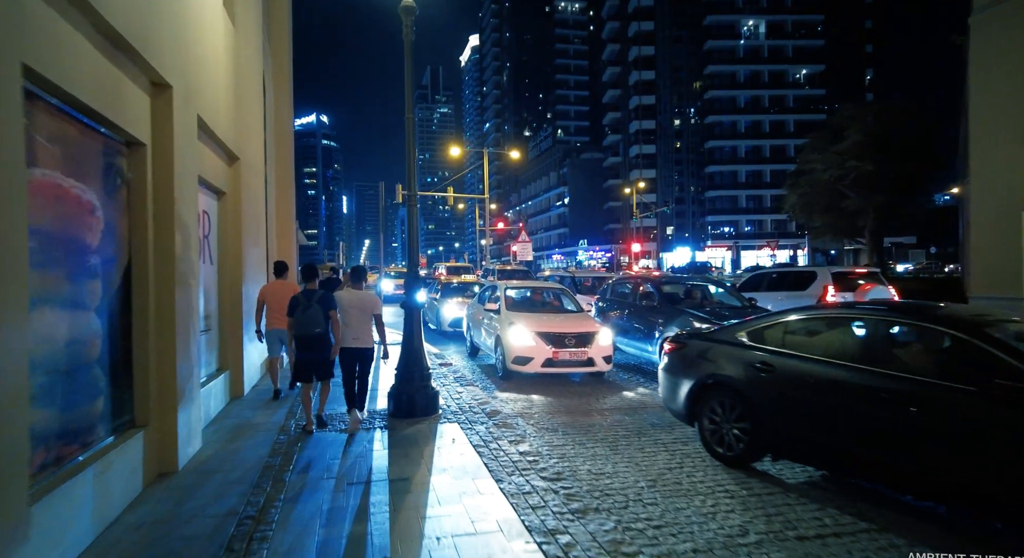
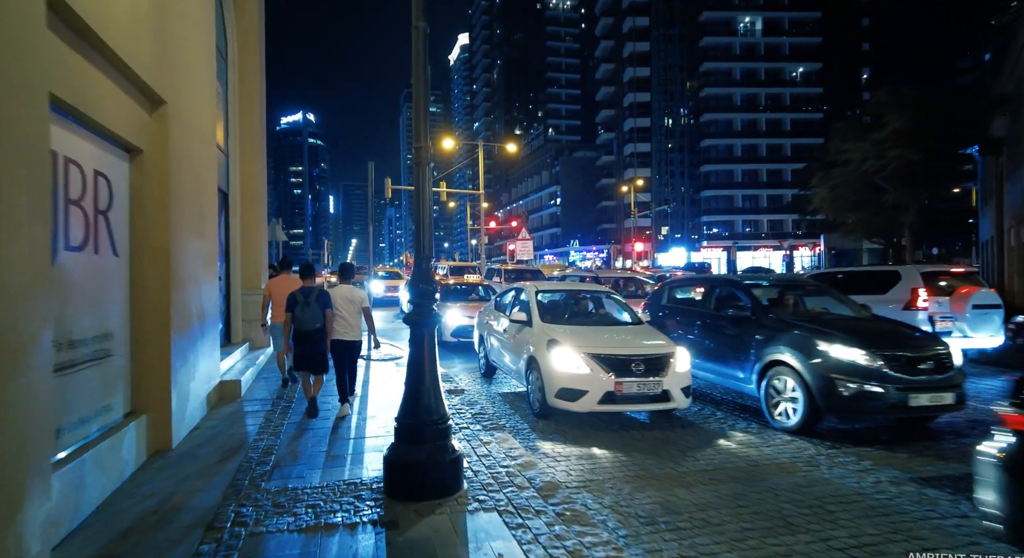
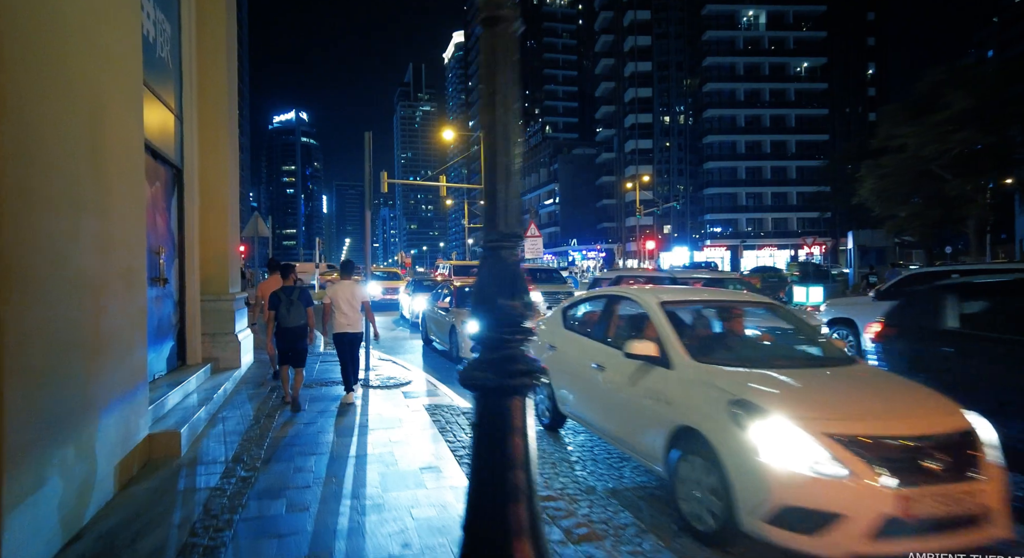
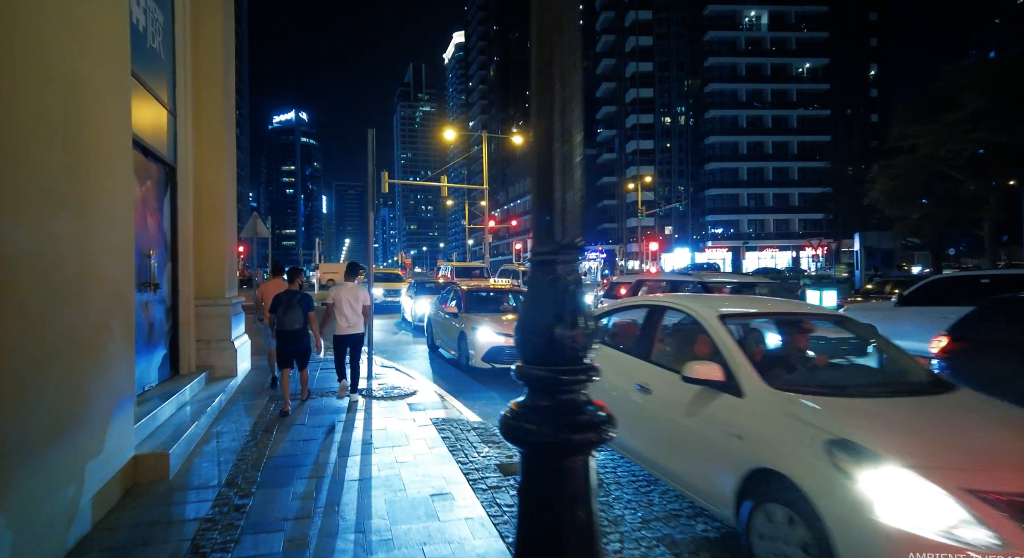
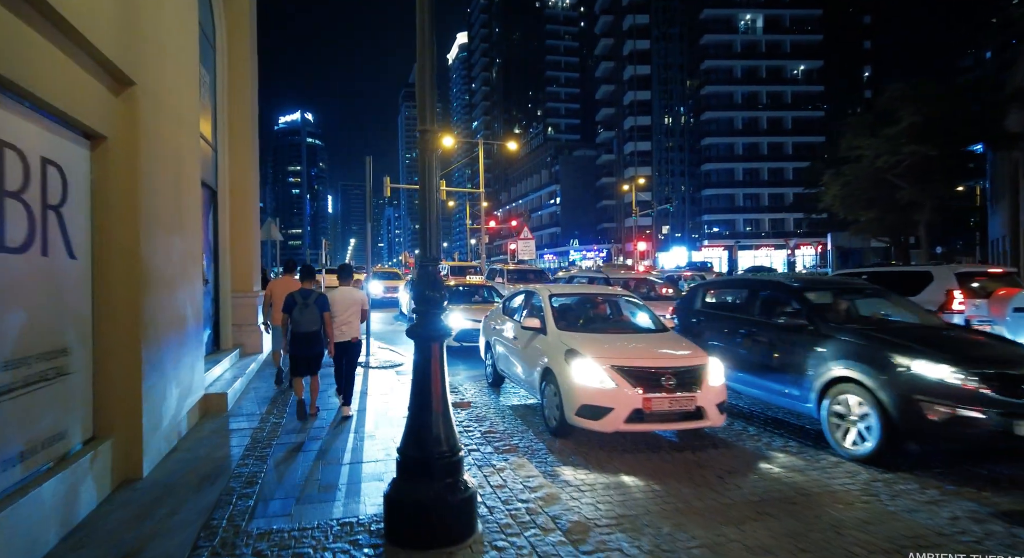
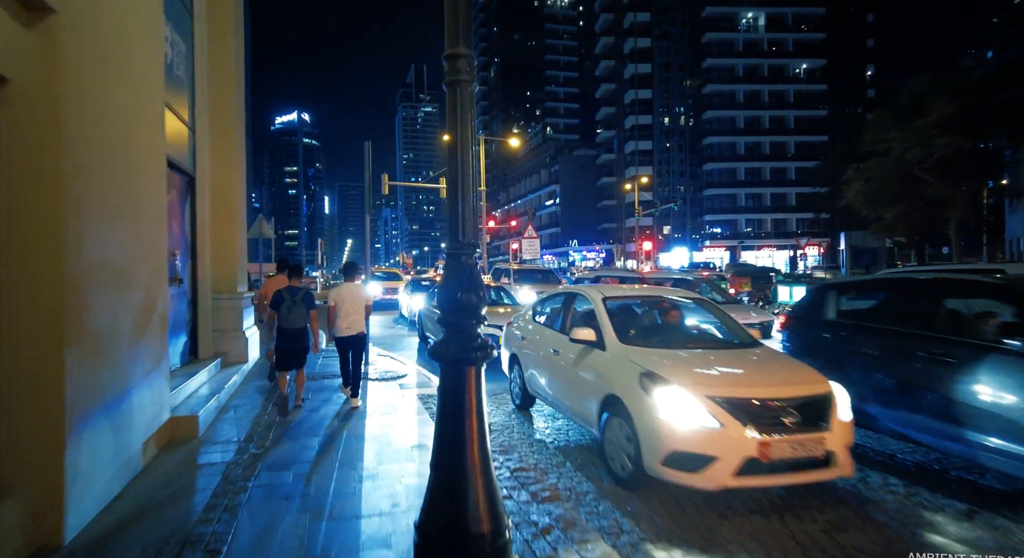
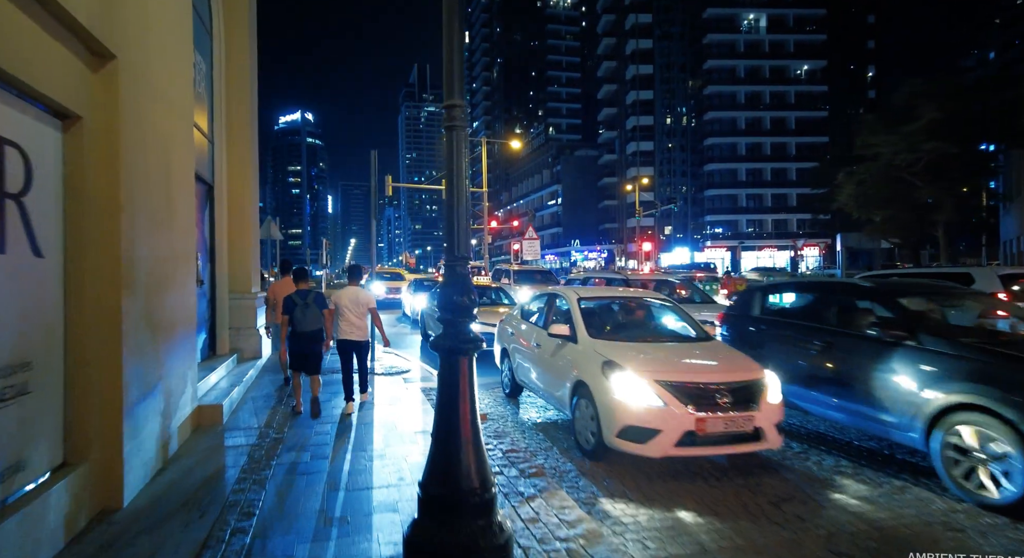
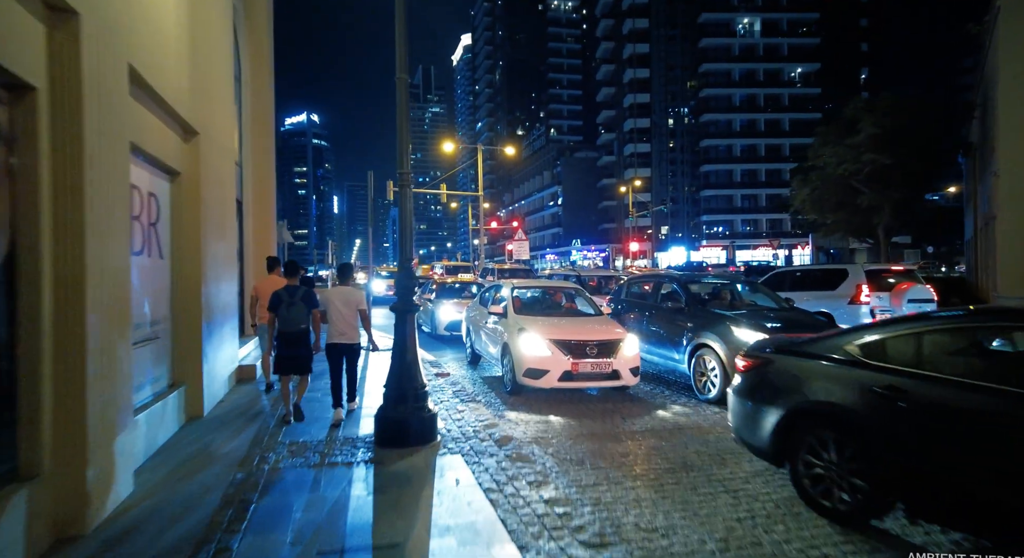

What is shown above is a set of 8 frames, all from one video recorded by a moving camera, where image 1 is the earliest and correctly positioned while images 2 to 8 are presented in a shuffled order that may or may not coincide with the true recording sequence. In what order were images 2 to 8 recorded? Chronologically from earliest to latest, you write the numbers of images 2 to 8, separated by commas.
8, 2, 5, 7, 6, 3, 4
